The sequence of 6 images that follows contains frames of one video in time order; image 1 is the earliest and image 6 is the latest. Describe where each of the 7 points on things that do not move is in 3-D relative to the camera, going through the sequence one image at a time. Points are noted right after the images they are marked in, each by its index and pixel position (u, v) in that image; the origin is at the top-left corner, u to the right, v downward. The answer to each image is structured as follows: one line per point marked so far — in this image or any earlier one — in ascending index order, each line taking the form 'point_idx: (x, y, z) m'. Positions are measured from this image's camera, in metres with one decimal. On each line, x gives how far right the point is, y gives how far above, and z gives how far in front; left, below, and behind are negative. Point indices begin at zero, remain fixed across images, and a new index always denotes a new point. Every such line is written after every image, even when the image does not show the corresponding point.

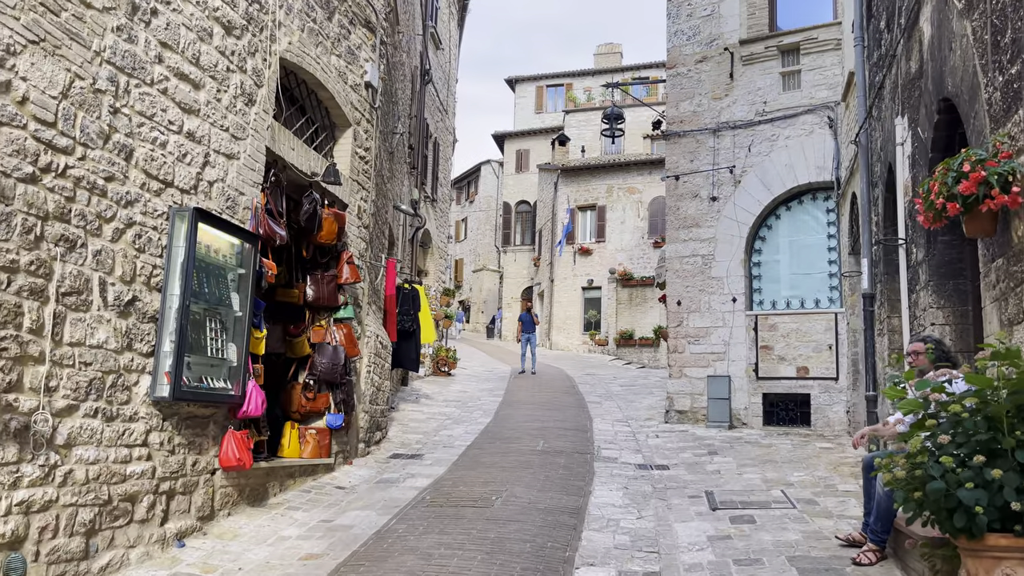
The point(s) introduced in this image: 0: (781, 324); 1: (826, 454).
0: (+3.4, -0.5, +10.6) m
1: (+3.2, -1.7, +8.4) m
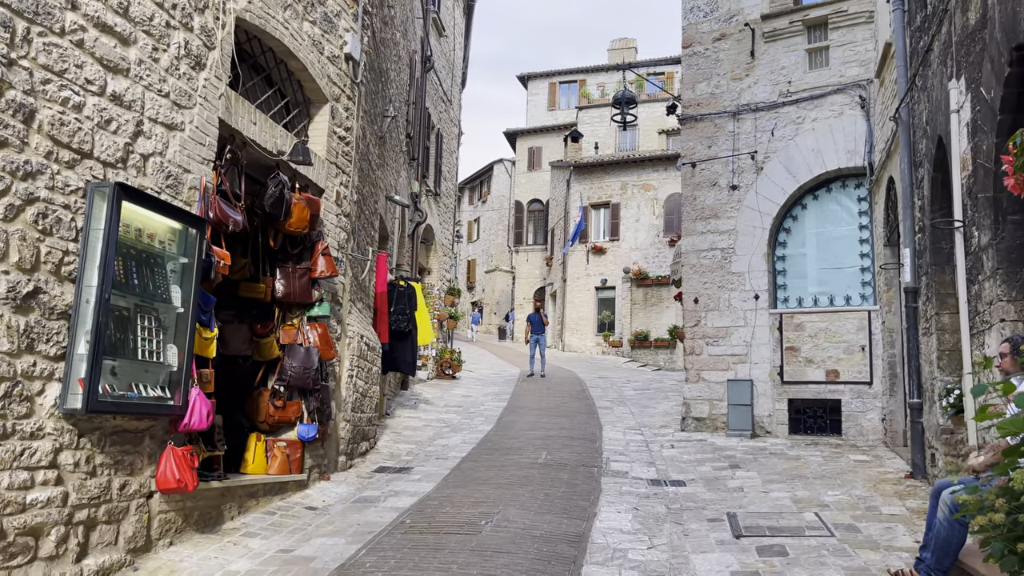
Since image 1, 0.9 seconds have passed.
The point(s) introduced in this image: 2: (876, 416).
0: (+3.5, -0.4, +9.7) m
1: (+3.2, -1.6, +7.5) m
2: (+4.0, -1.4, +9.1) m
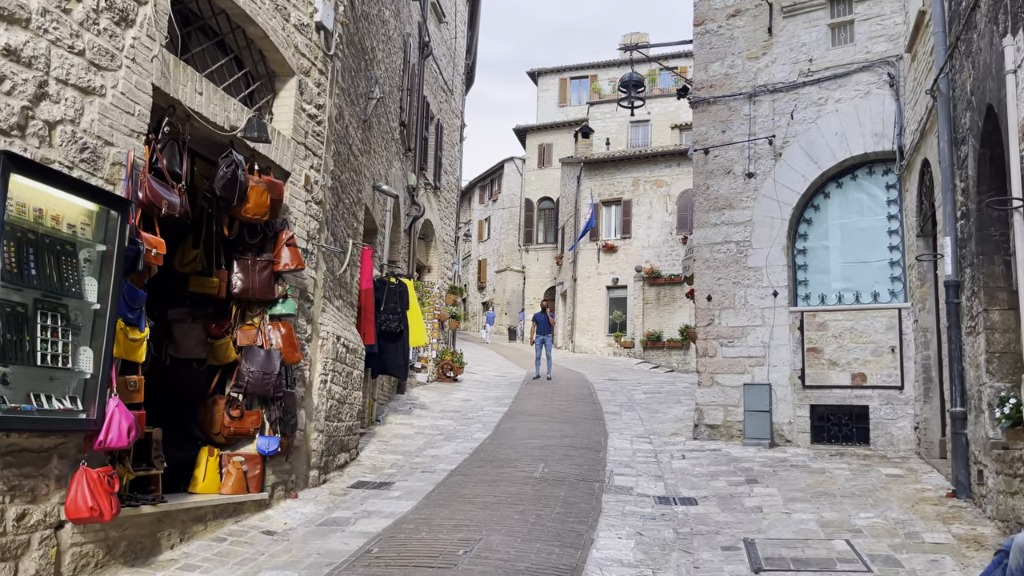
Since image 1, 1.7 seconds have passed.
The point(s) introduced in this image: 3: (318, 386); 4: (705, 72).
0: (+3.4, -0.4, +8.9) m
1: (+3.1, -1.6, +6.7) m
2: (+4.0, -1.4, +8.3) m
3: (-1.6, -0.8, +6.7) m
4: (+2.4, +2.6, +10.1) m
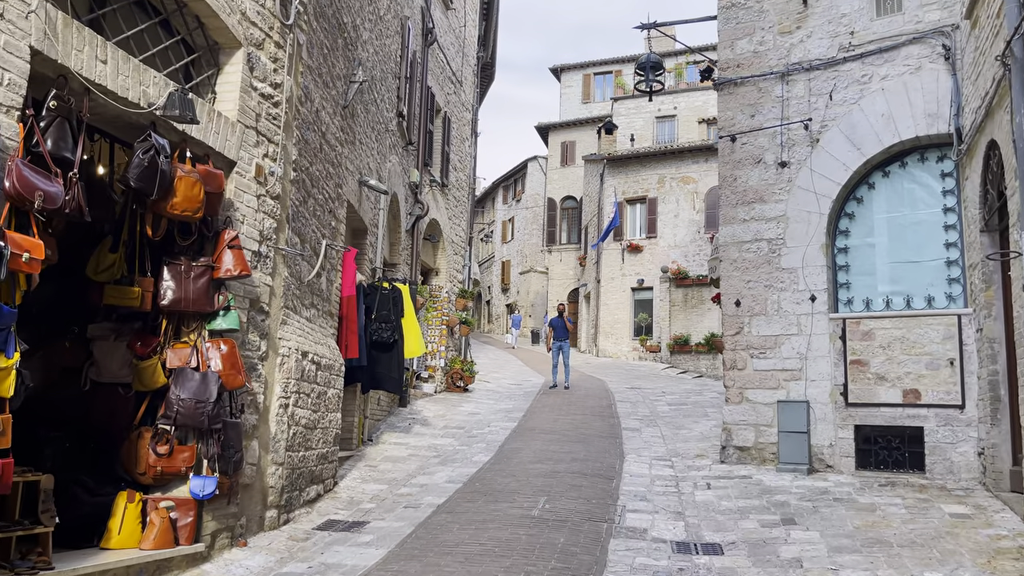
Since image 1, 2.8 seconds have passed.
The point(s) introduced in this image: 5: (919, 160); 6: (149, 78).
0: (+3.4, -0.4, +7.8) m
1: (+3.0, -1.6, +5.5) m
2: (+4.0, -1.4, +7.2) m
3: (-1.6, -0.9, +5.7) m
4: (+2.4, +2.6, +9.0) m
5: (+3.9, +1.2, +8.0) m
6: (-1.9, +1.1, +4.4) m
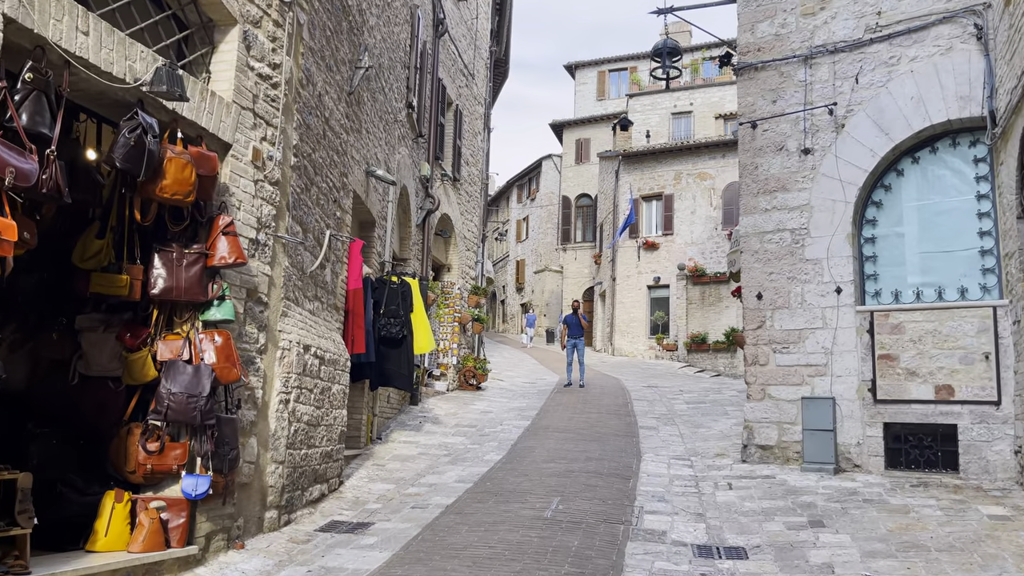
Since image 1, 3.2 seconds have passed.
0: (+3.5, -0.3, +7.4) m
1: (+3.1, -1.5, +5.2) m
2: (+4.1, -1.3, +6.8) m
3: (-1.5, -0.8, +5.5) m
4: (+2.5, +2.7, +8.7) m
5: (+4.0, +1.3, +7.6) m
6: (-1.9, +1.2, +4.2) m
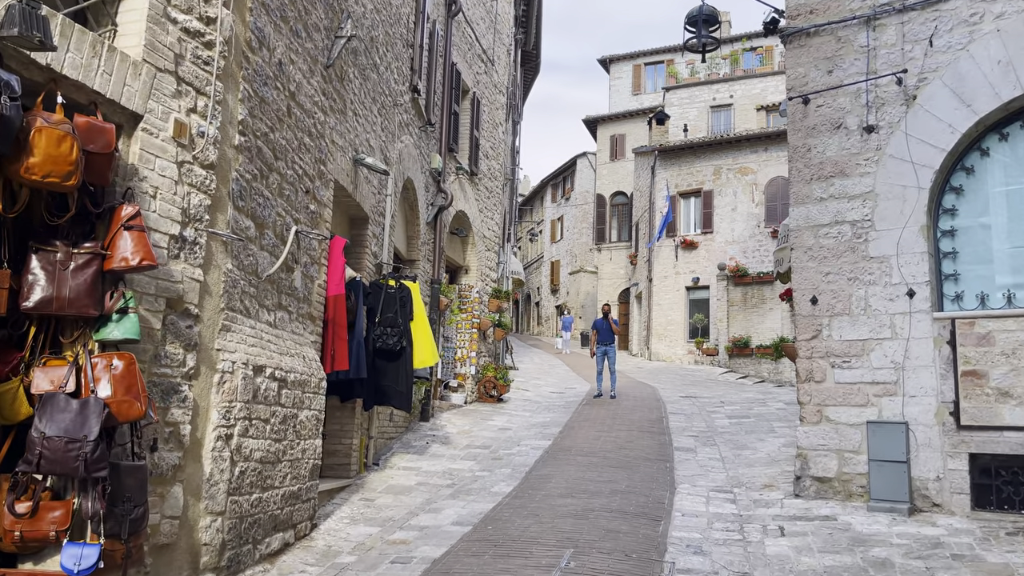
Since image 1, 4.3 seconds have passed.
0: (+3.6, -0.3, +6.1) m
1: (+3.1, -1.6, +3.9) m
2: (+4.1, -1.3, +5.5) m
3: (-1.6, -0.8, +4.4) m
4: (+2.6, +2.6, +7.4) m
5: (+4.1, +1.3, +6.3) m
6: (-2.0, +1.1, +3.1) m
